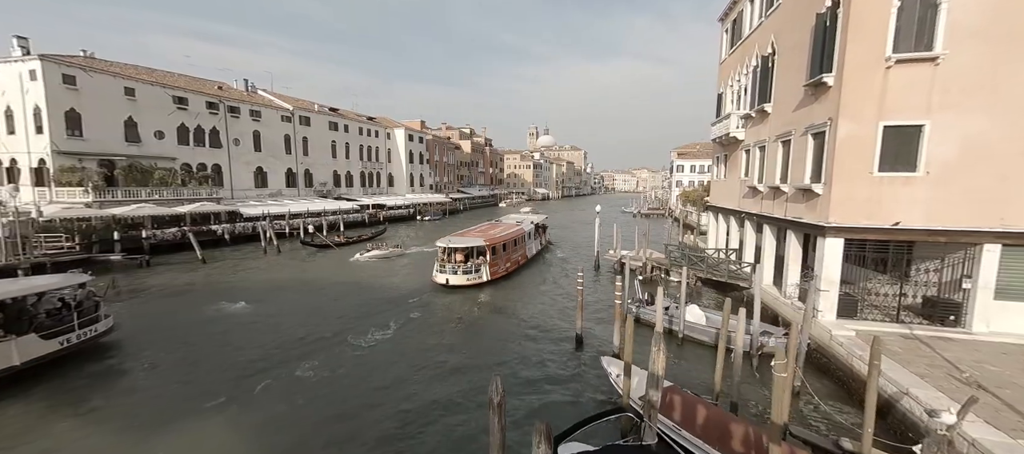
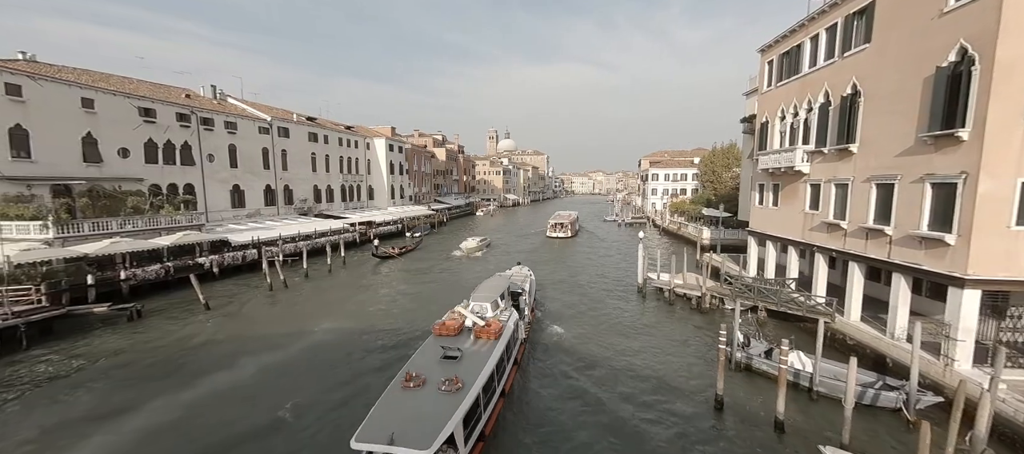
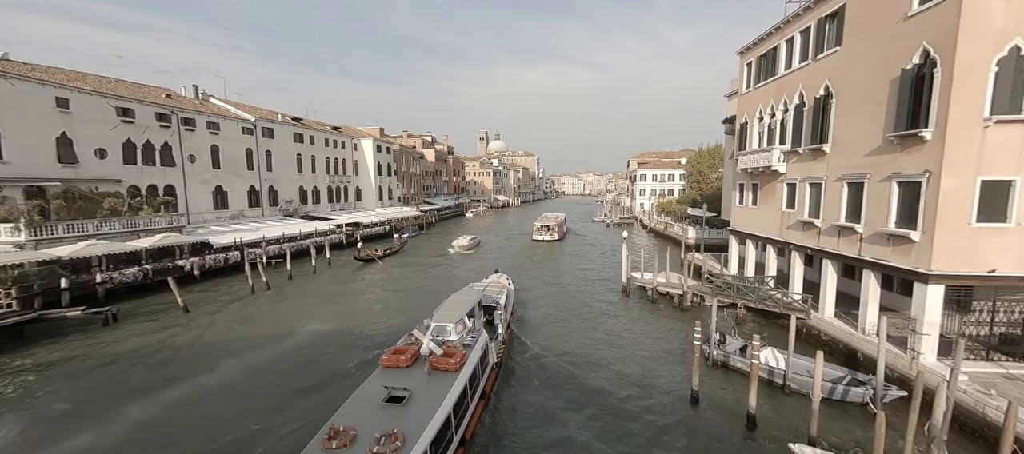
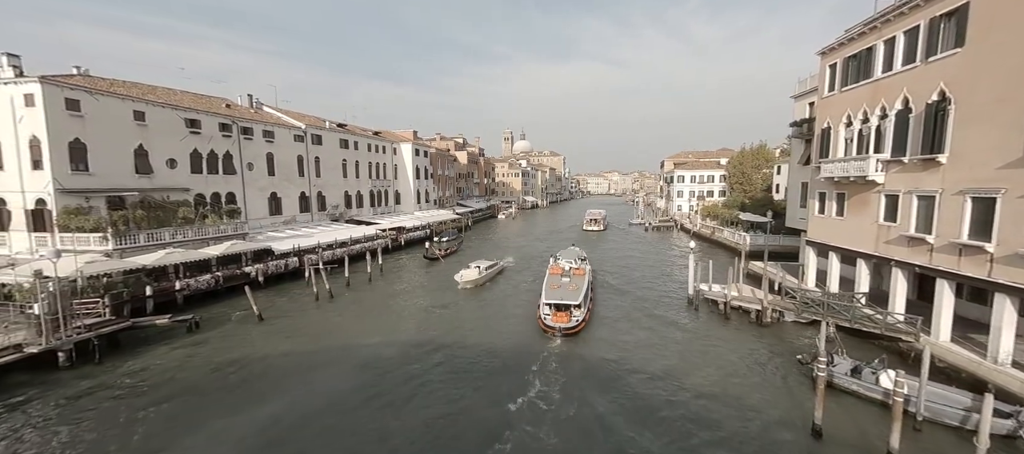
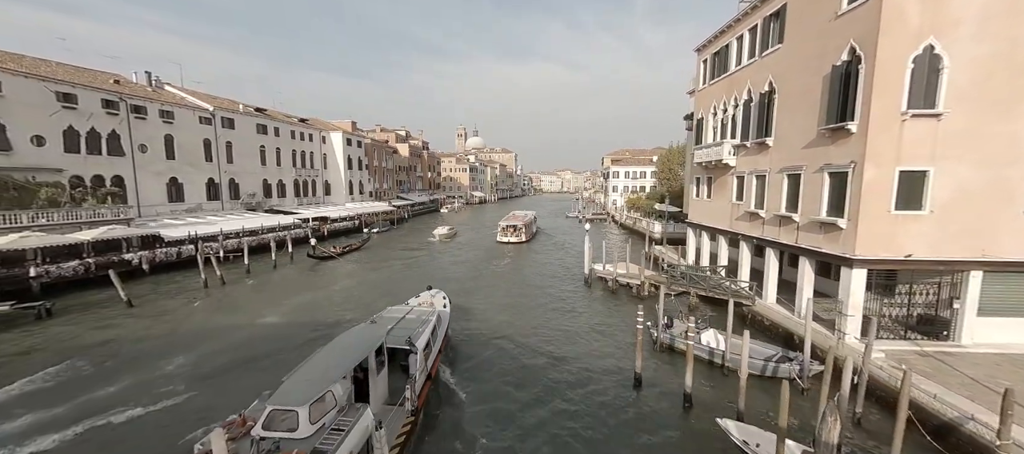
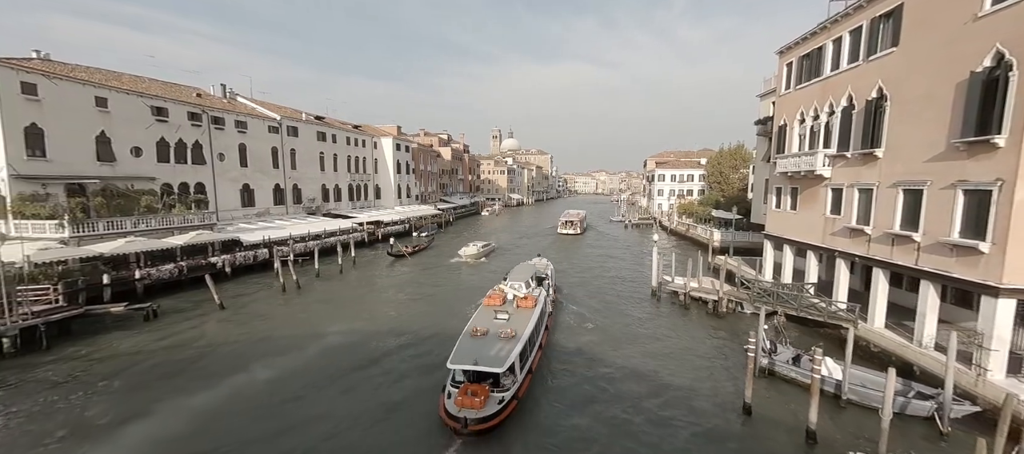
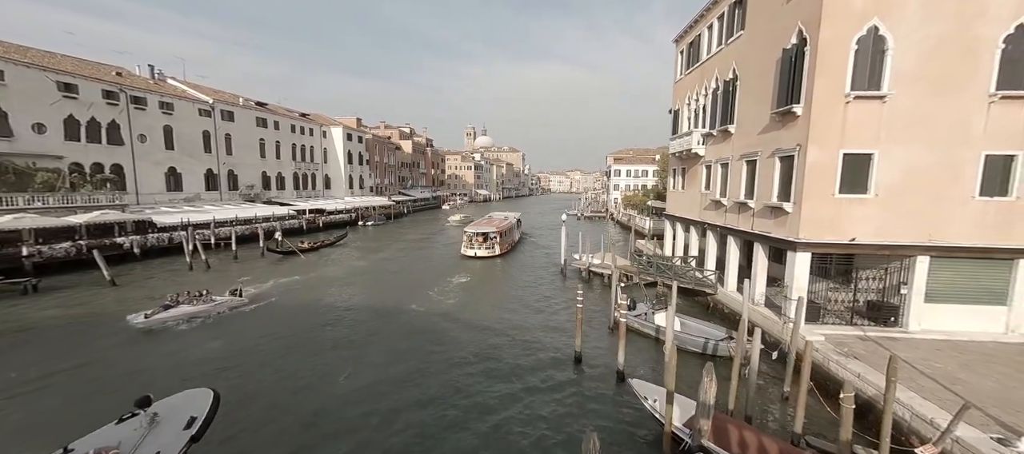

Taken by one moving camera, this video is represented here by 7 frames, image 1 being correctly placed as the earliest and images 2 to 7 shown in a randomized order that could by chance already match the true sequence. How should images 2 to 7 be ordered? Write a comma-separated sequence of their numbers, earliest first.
7, 5, 3, 2, 6, 4
